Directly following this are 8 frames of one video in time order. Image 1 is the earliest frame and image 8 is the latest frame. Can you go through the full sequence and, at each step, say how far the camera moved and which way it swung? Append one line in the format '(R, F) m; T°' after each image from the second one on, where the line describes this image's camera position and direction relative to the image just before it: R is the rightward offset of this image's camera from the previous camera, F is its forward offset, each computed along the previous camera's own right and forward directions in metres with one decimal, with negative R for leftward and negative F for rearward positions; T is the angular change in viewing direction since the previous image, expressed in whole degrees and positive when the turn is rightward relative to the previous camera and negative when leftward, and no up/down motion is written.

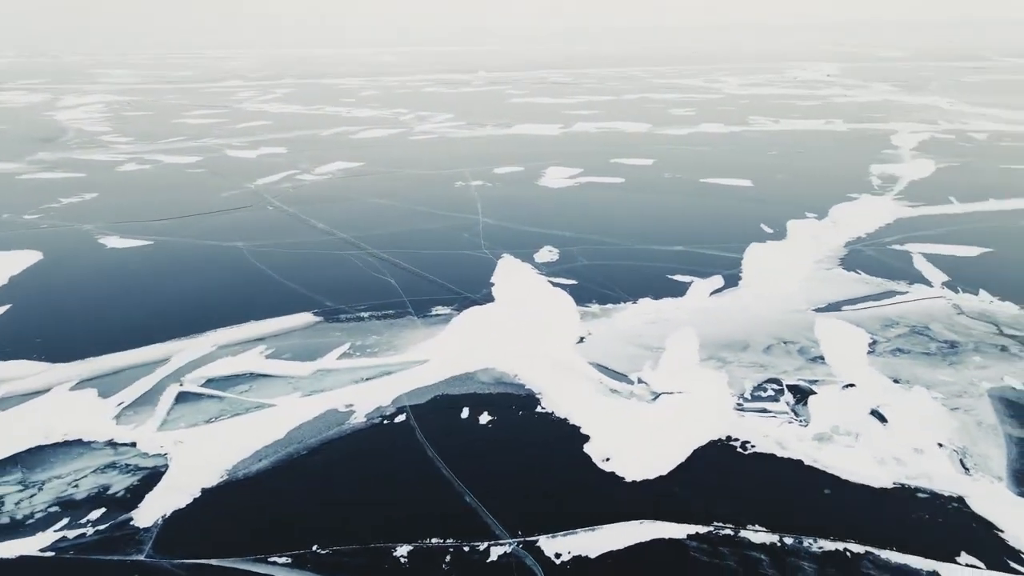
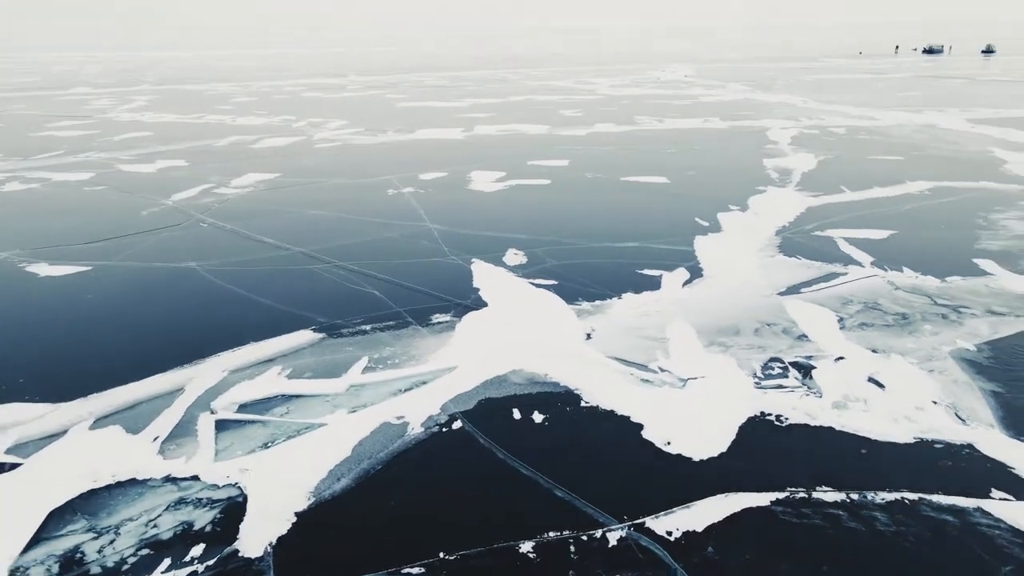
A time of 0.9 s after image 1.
(-1.4, -0.1) m; +10°
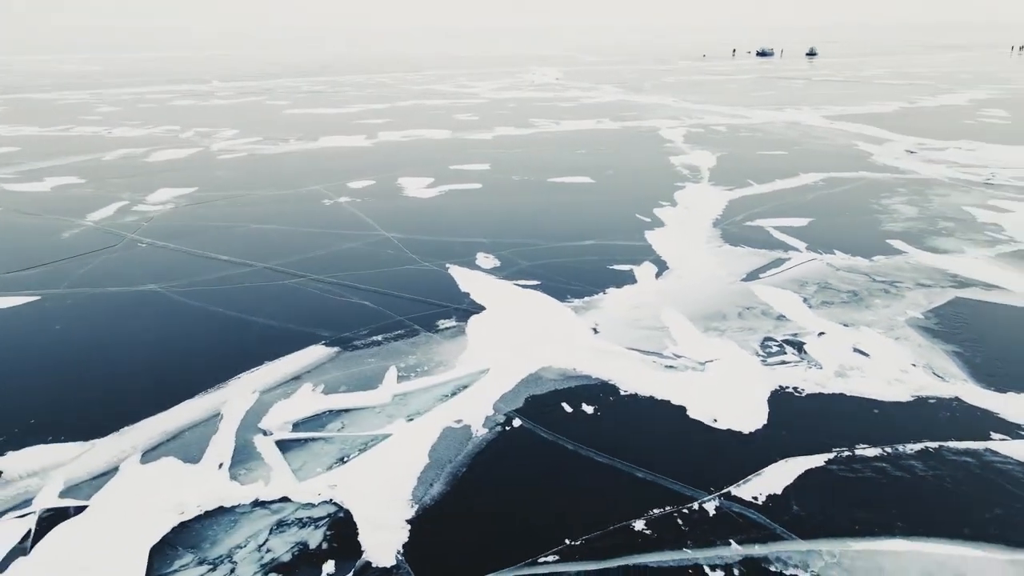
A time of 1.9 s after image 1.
(-1.4, -0.1) m; +10°
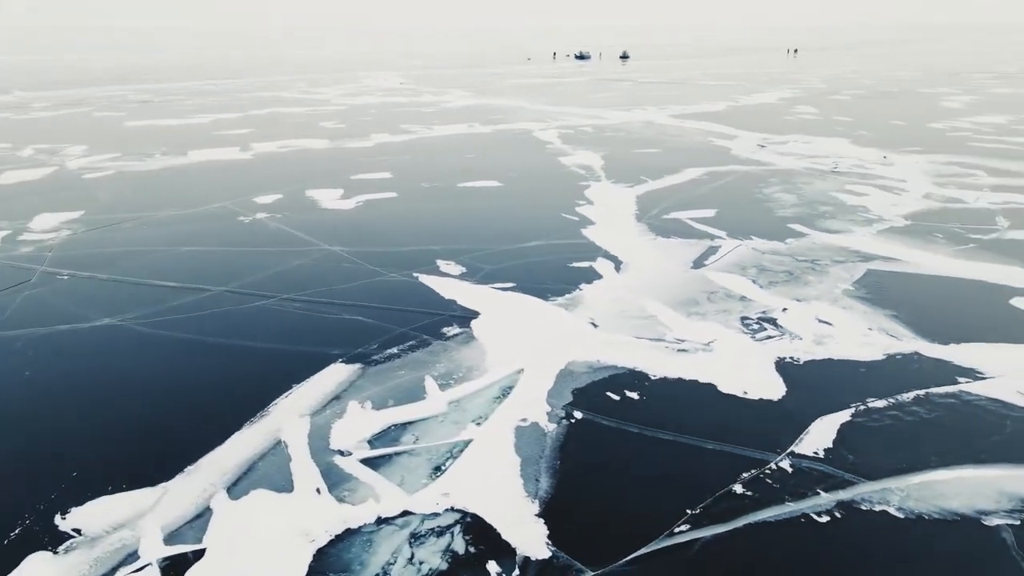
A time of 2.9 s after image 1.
(-1.8, -0.1) m; +13°
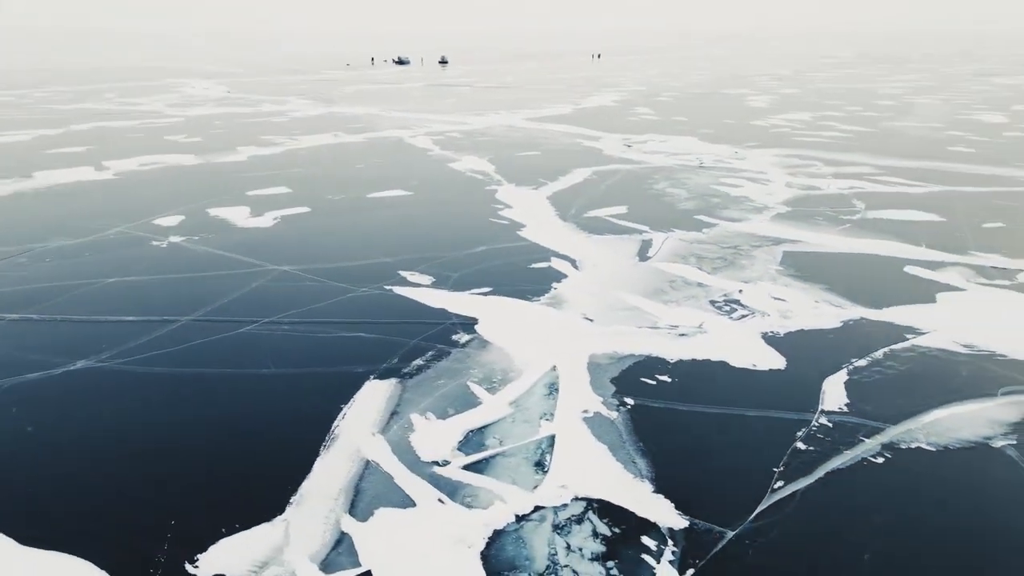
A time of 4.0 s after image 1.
(-1.9, -0.1) m; +14°
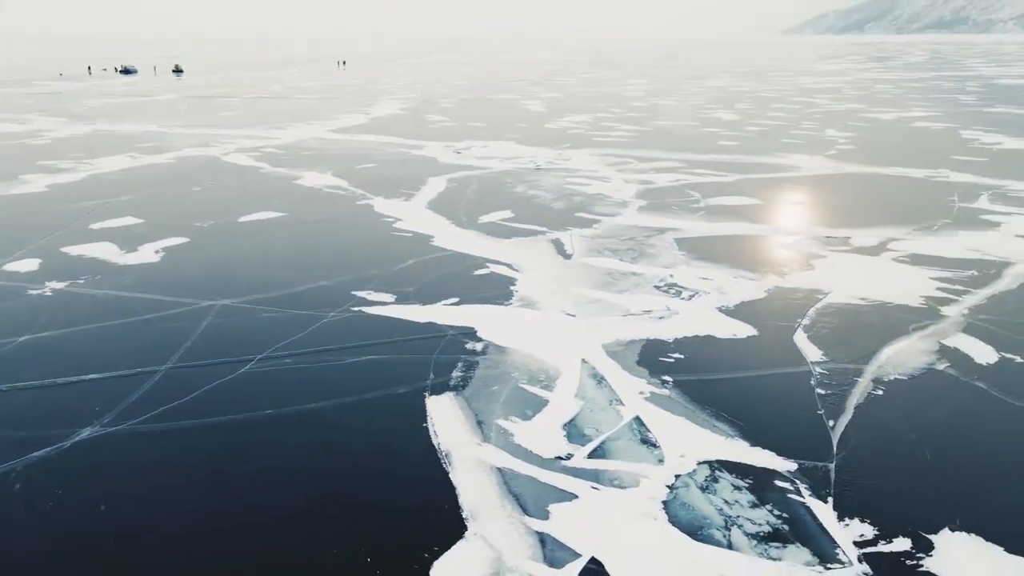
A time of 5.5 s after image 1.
(-2.7, 0.0) m; +19°
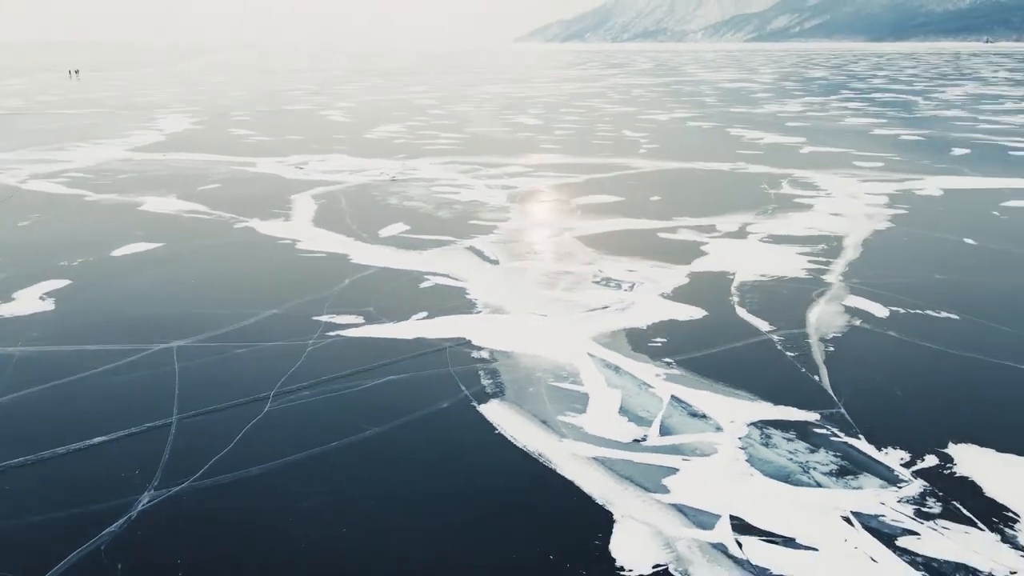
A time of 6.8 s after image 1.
(-2.5, 0.0) m; +17°
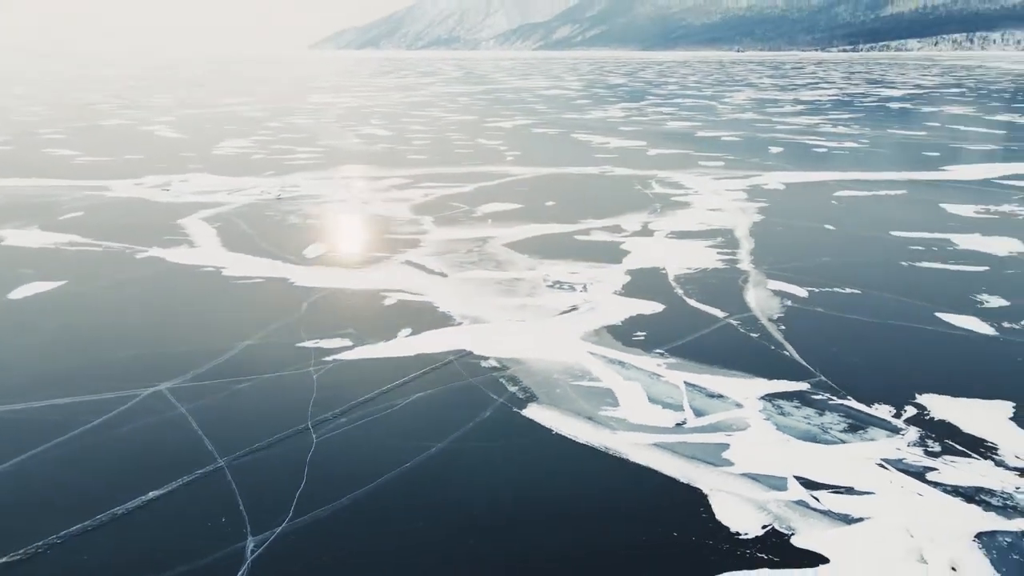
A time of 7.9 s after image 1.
(-2.1, -0.1) m; +14°
